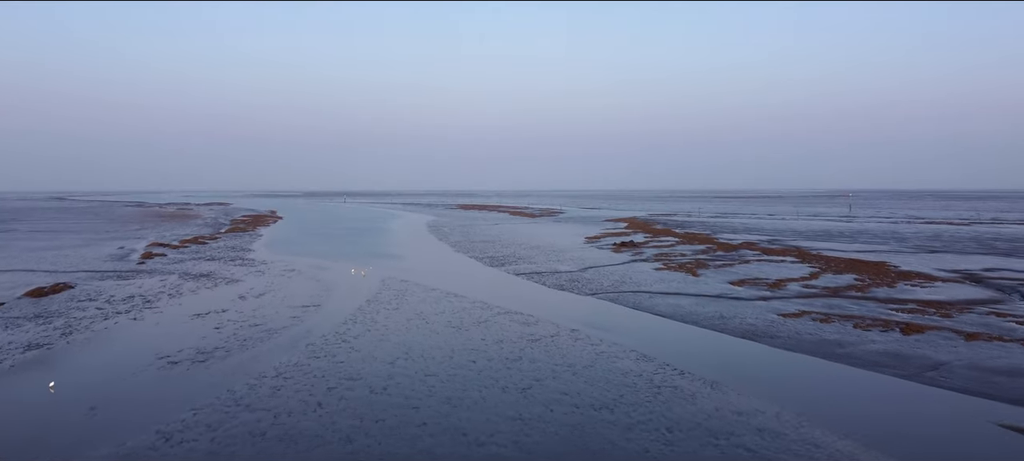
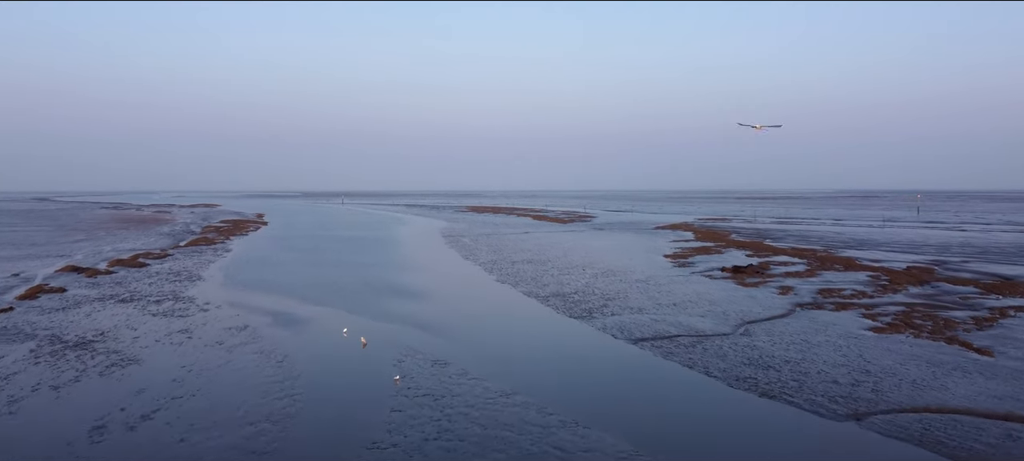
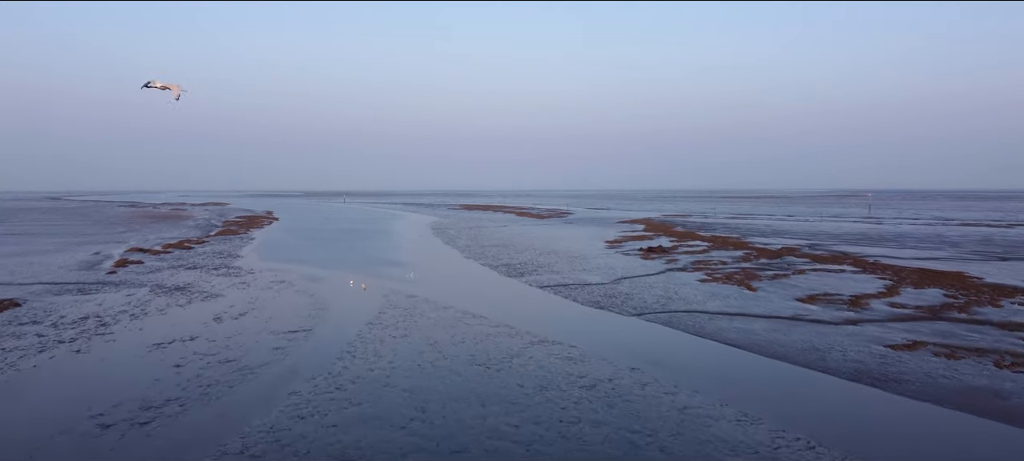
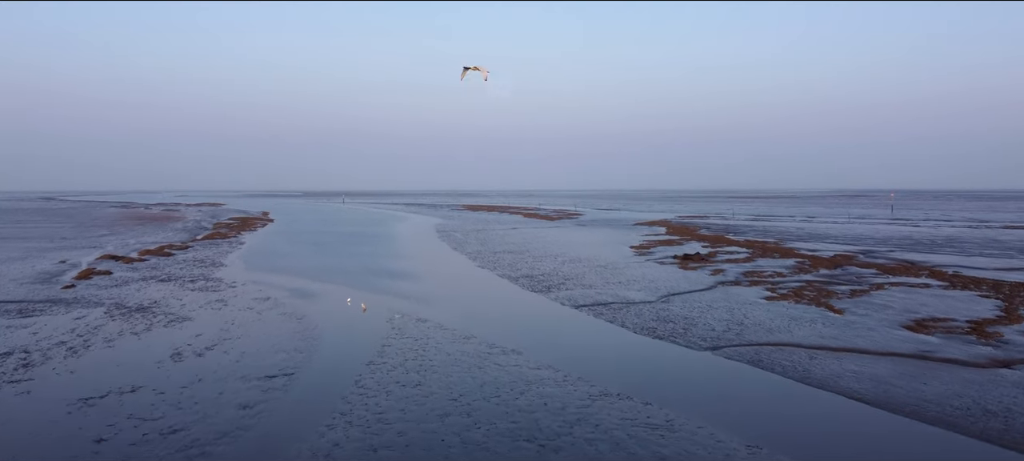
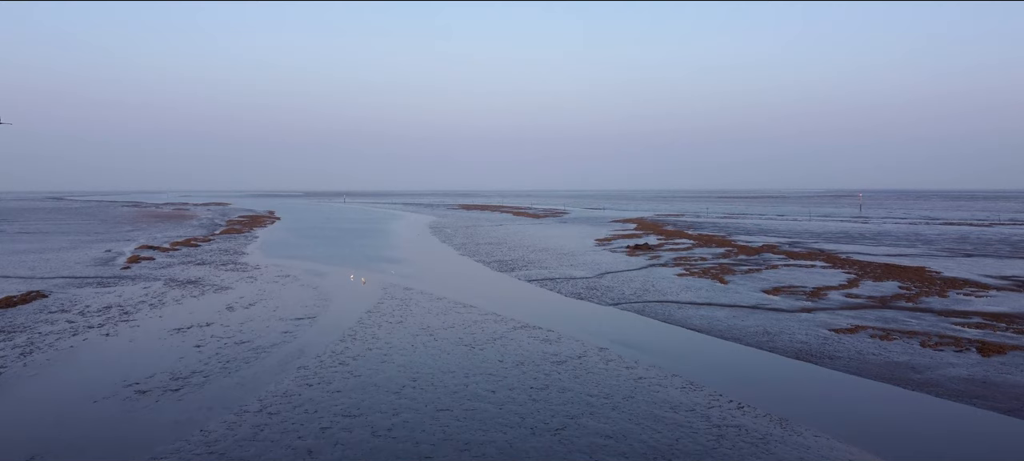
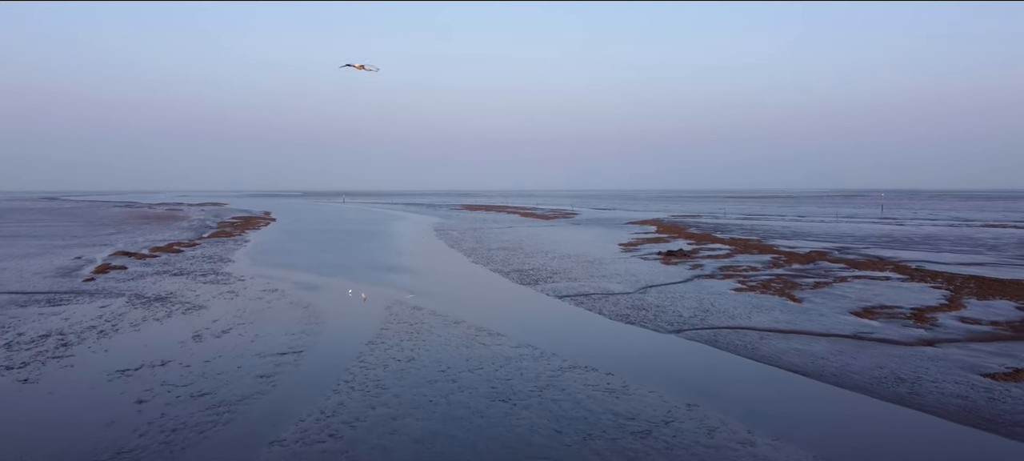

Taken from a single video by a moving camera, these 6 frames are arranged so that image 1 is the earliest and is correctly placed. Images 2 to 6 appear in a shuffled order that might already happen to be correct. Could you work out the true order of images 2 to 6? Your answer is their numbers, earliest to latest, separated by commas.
5, 3, 6, 4, 2
